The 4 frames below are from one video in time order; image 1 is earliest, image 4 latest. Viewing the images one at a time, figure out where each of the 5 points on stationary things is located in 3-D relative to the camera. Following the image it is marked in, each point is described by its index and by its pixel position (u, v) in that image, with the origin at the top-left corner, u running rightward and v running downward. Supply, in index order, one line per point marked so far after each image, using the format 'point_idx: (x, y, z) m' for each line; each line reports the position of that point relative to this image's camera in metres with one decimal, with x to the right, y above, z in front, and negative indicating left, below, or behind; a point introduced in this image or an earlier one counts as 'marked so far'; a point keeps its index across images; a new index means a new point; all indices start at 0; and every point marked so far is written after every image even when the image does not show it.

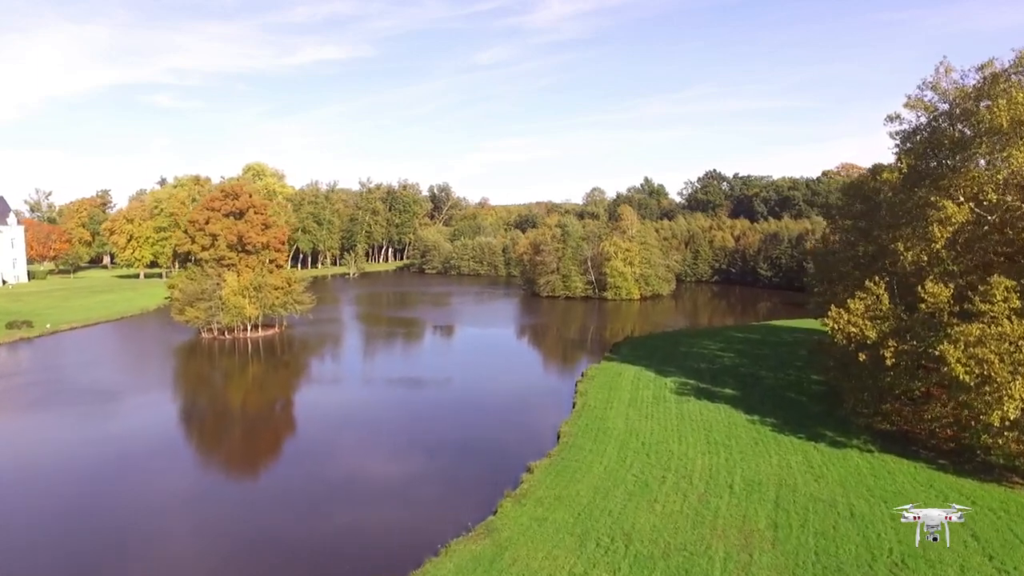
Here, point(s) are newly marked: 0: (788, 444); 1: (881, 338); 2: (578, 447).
0: (+7.5, -4.2, +18.5) m
1: (+9.9, -1.3, +18.2) m
2: (+1.8, -4.4, +18.6) m
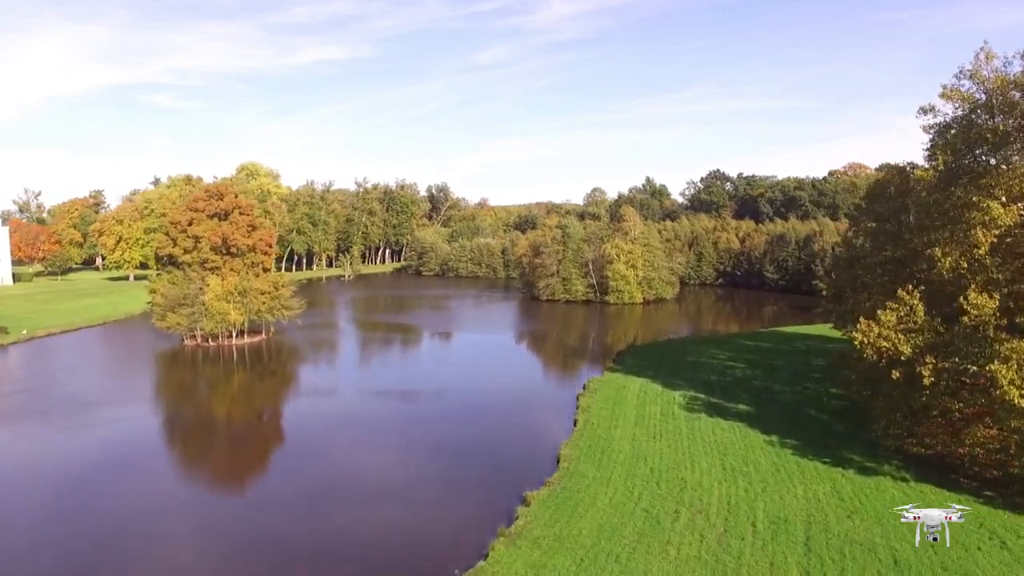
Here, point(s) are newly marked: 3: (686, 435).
0: (+7.4, -4.5, +16.7) m
1: (+9.8, -1.6, +16.5) m
2: (+1.7, -4.6, +16.9) m
3: (+5.0, -4.3, +19.7) m
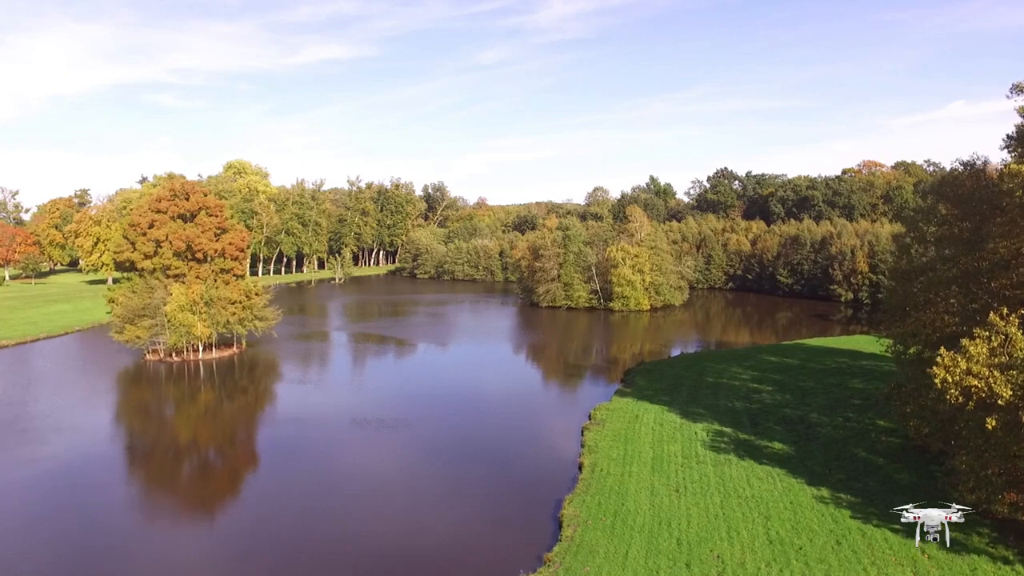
0: (+7.2, -5.0, +13.1) m
1: (+9.6, -2.0, +12.9) m
2: (+1.5, -5.1, +13.3) m
3: (+4.8, -4.7, +16.1) m
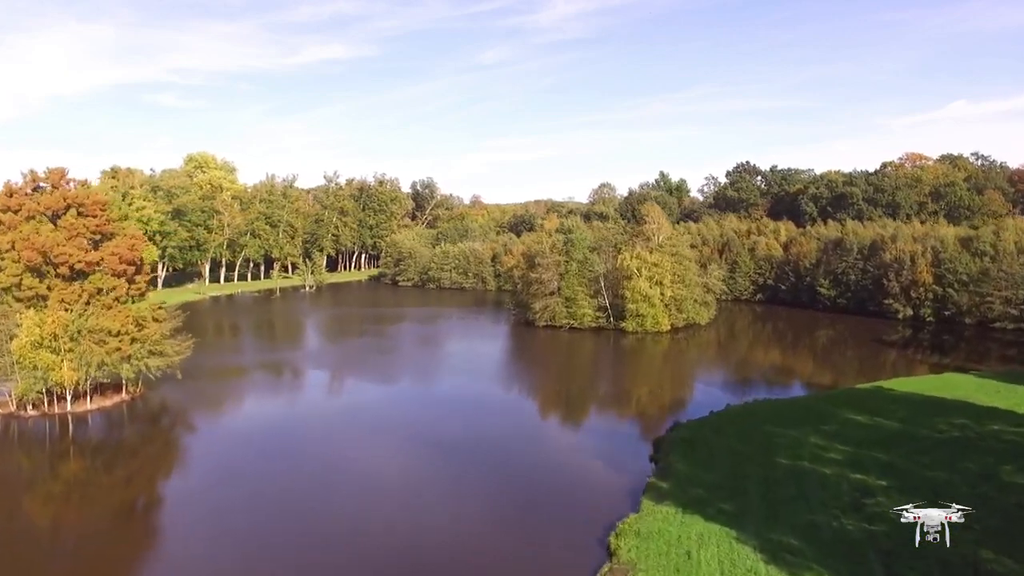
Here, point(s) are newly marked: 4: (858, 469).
0: (+6.5, -5.9, +4.1) m
1: (+8.9, -3.0, +3.9) m
2: (+0.8, -6.0, +4.3) m
3: (+4.2, -5.7, +7.1) m
4: (+8.9, -4.6, +17.5) m
